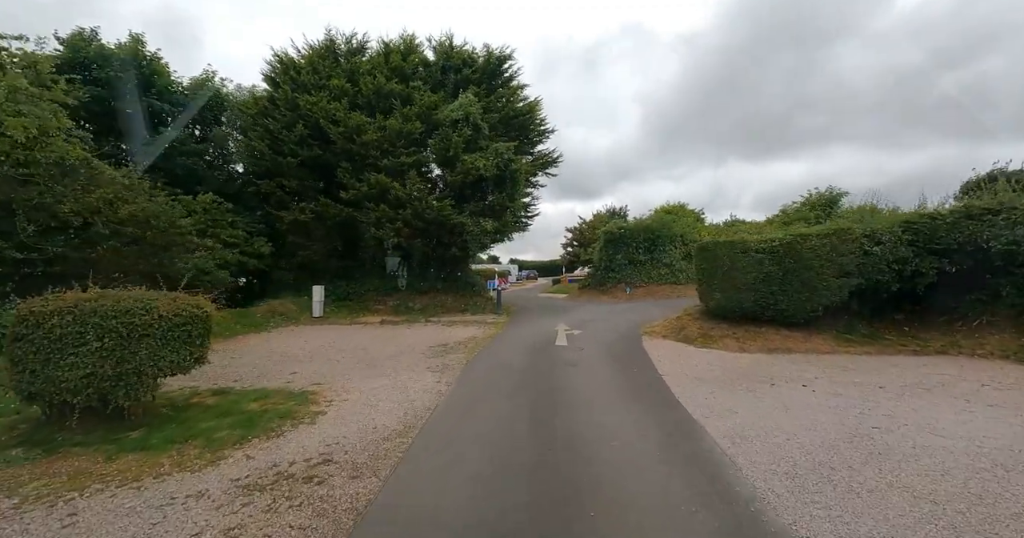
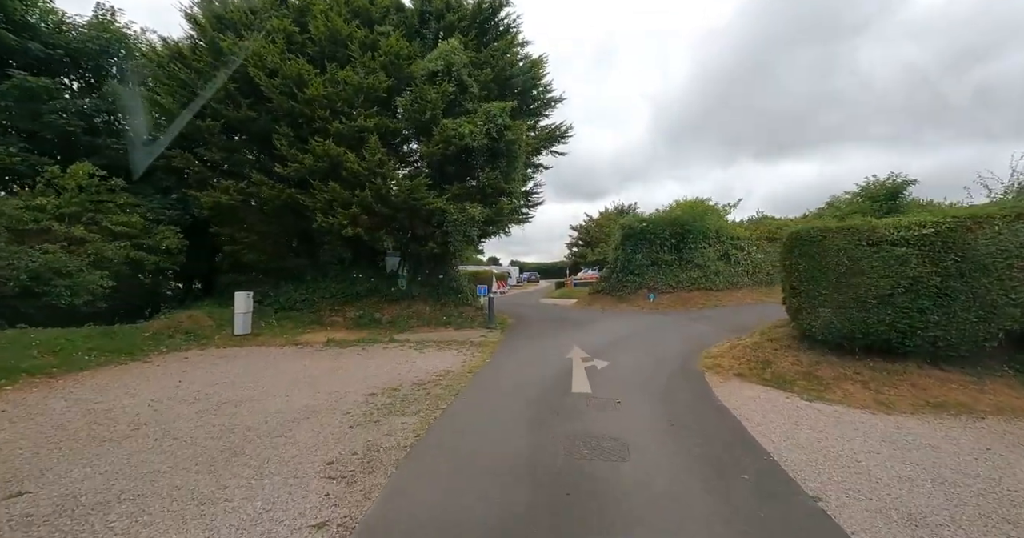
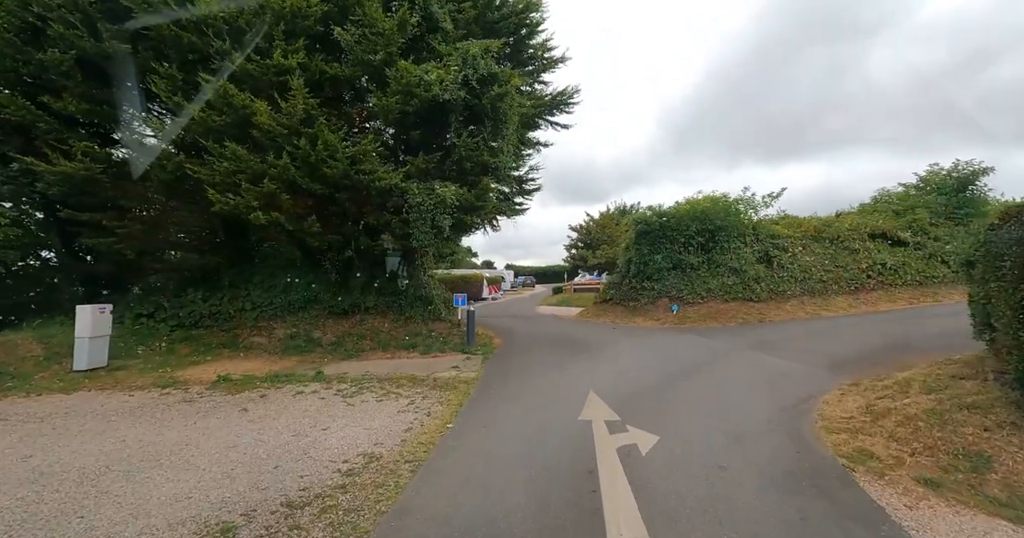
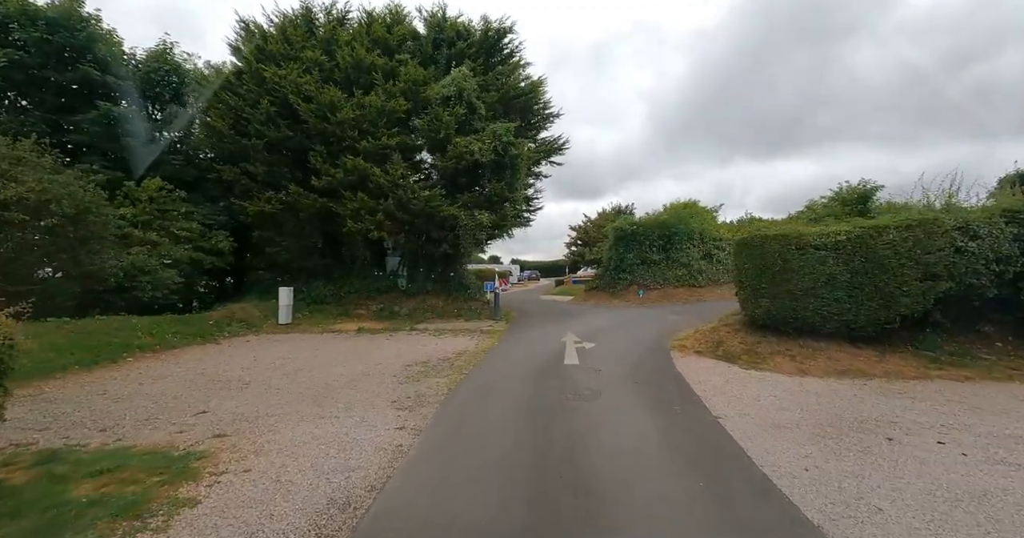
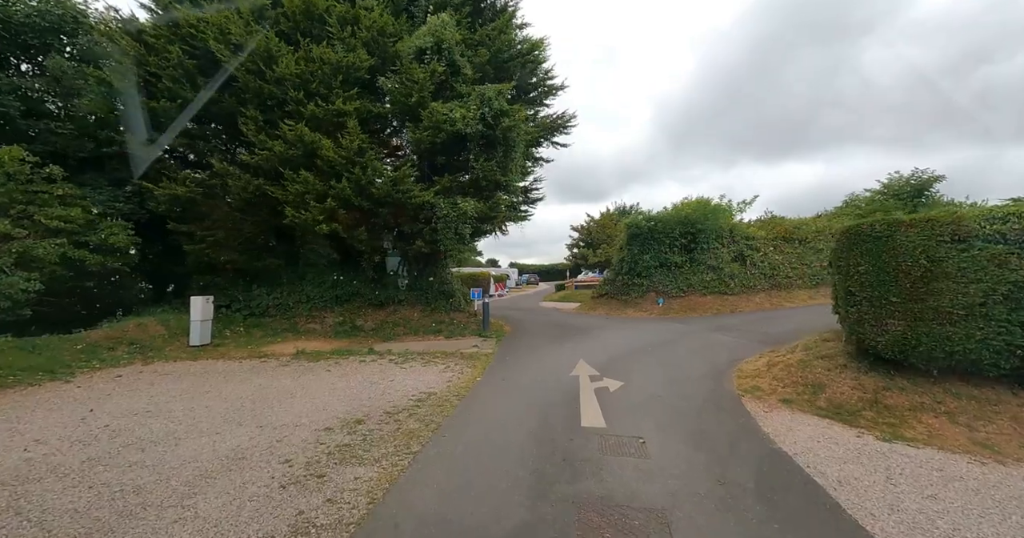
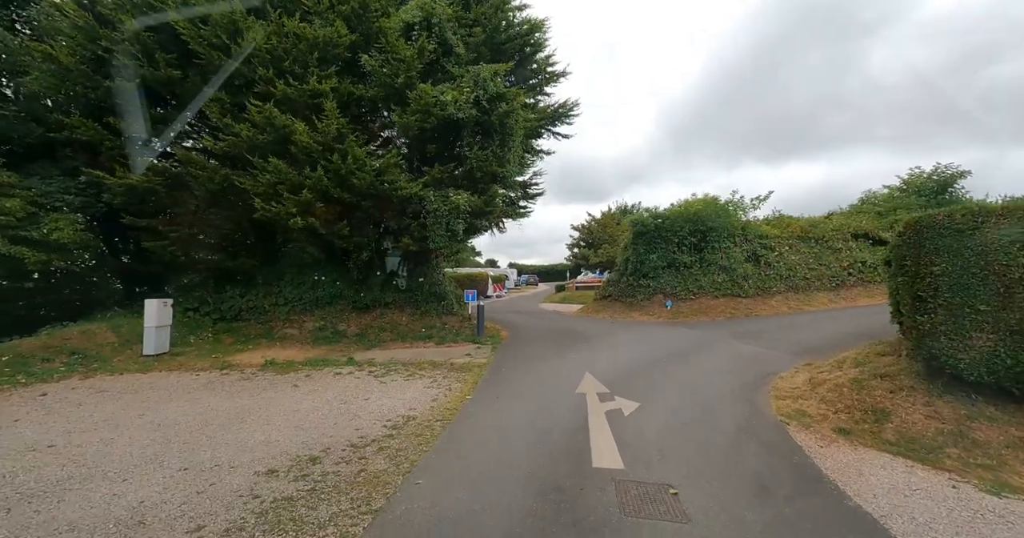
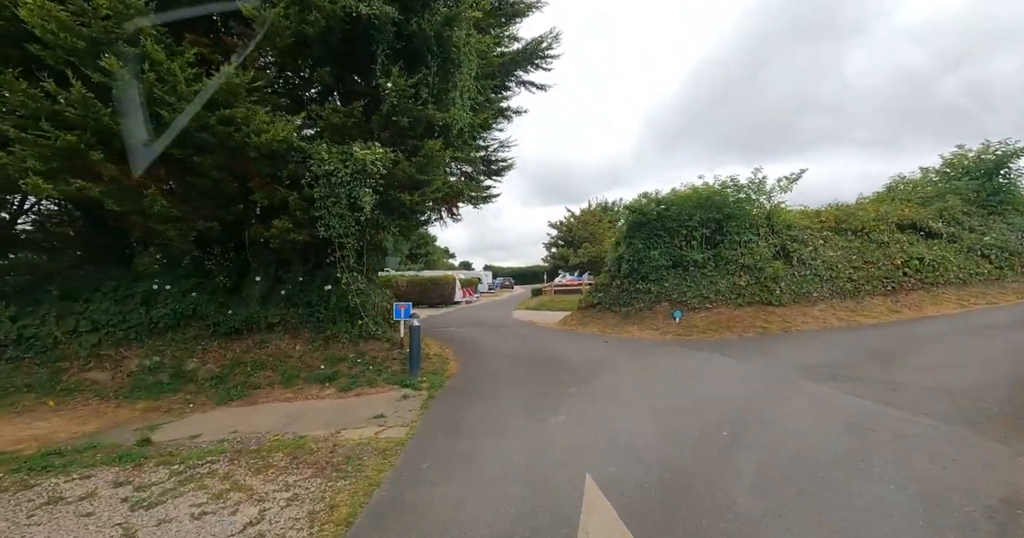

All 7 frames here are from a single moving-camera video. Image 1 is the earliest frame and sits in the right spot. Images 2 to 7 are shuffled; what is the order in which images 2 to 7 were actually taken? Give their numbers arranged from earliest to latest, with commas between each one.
4, 2, 5, 6, 3, 7
